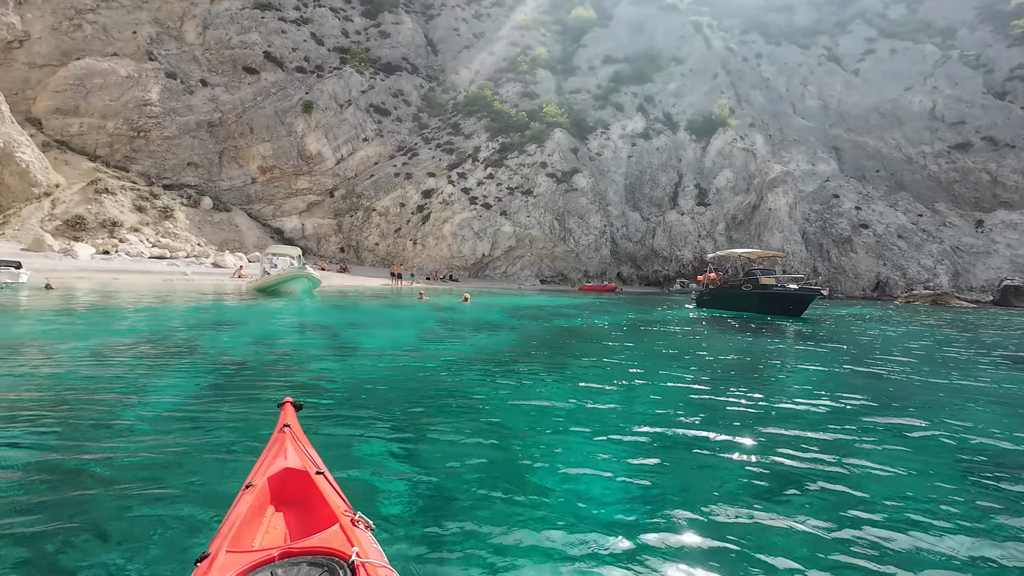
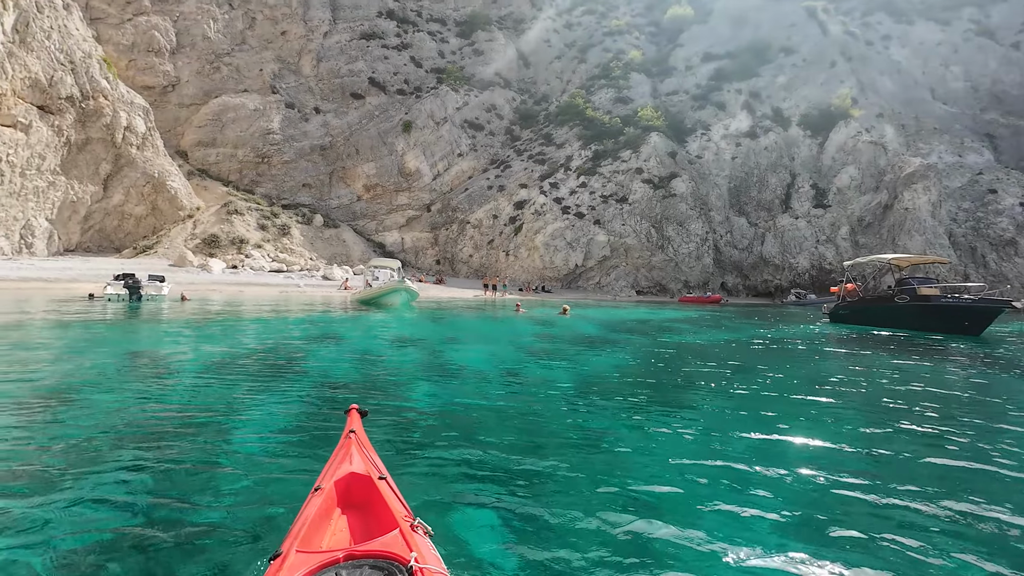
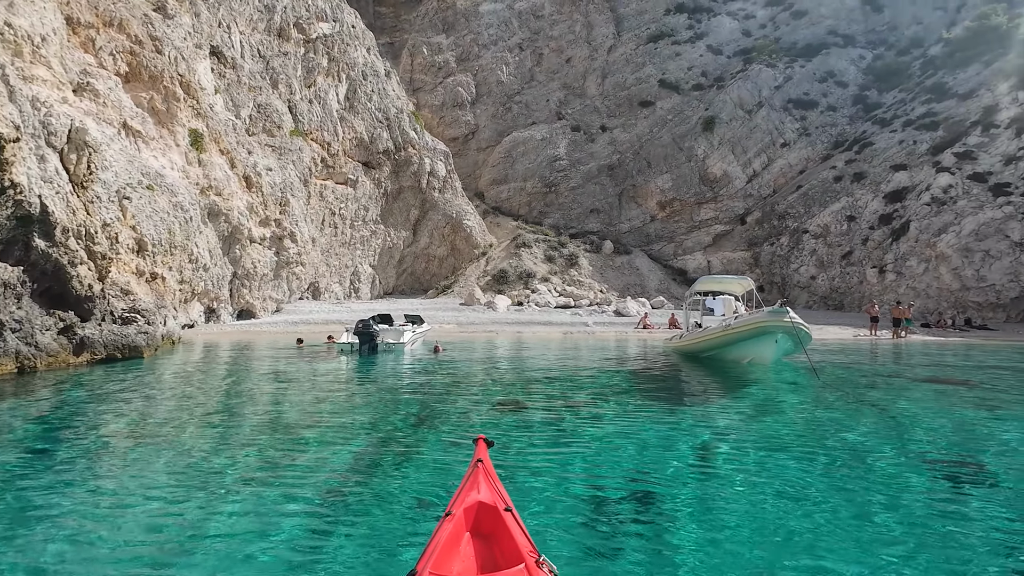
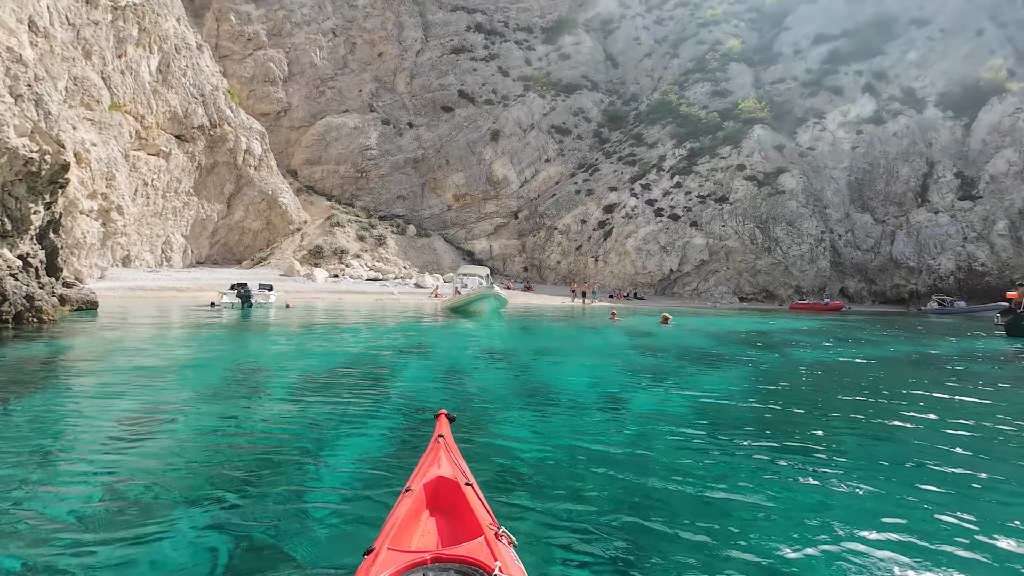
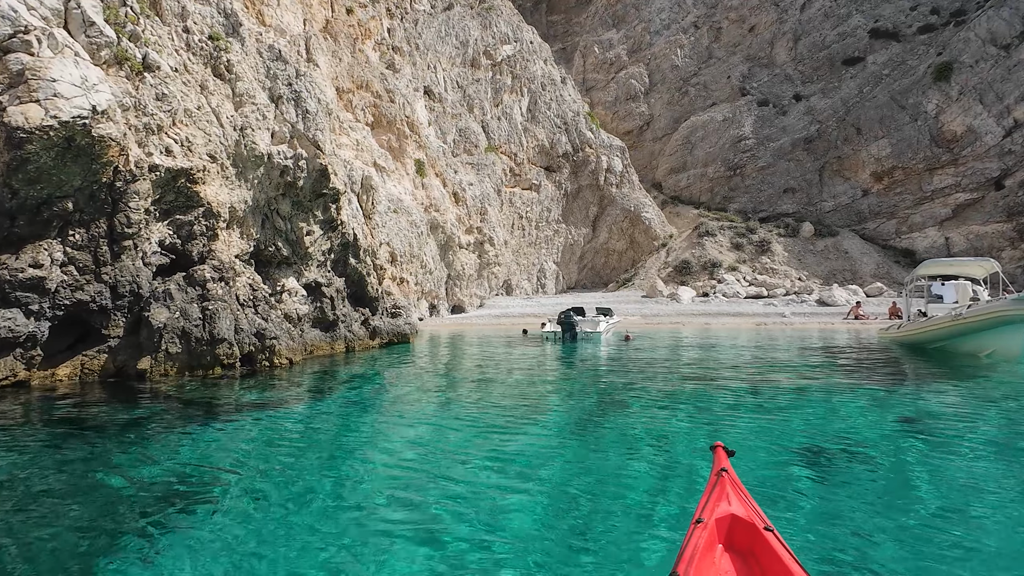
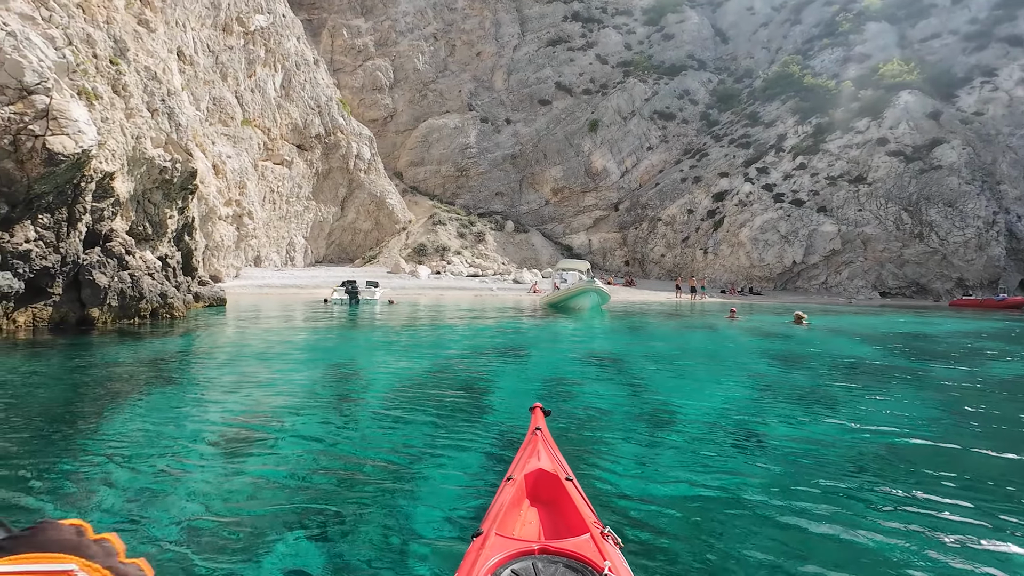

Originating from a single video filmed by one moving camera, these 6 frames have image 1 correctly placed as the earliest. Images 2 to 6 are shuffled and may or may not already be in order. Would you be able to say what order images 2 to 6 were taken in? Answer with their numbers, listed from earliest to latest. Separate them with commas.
2, 4, 6, 5, 3
